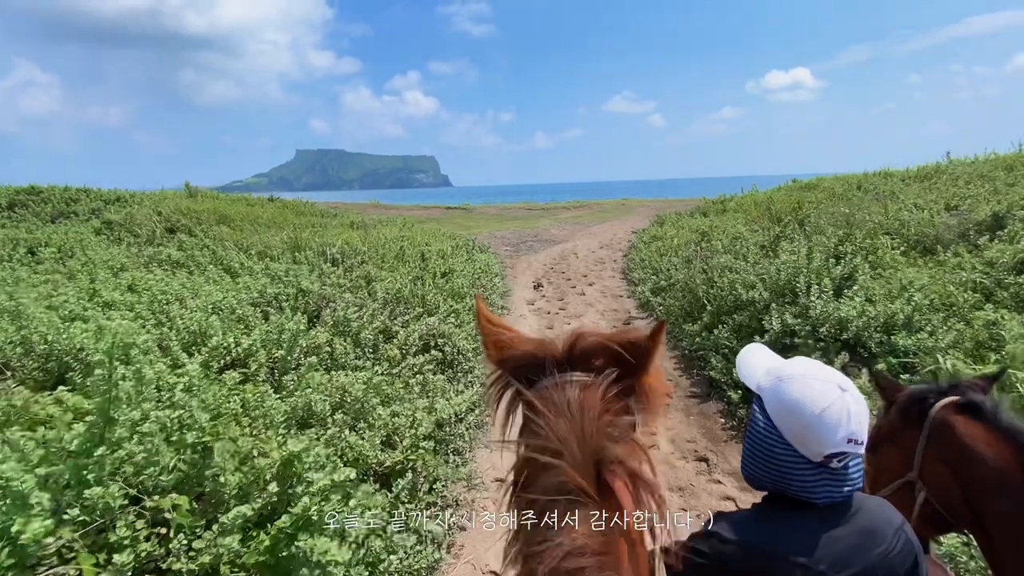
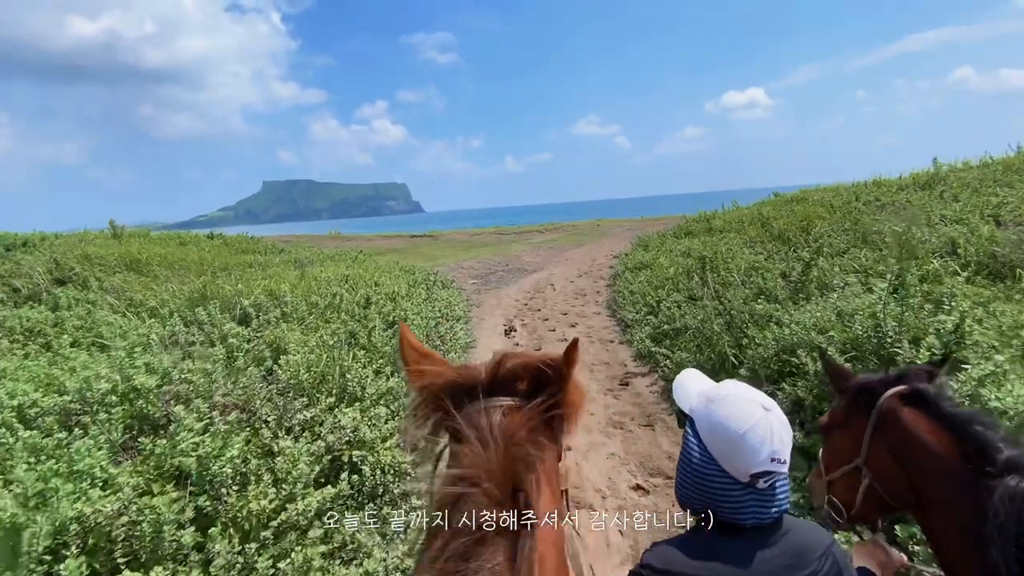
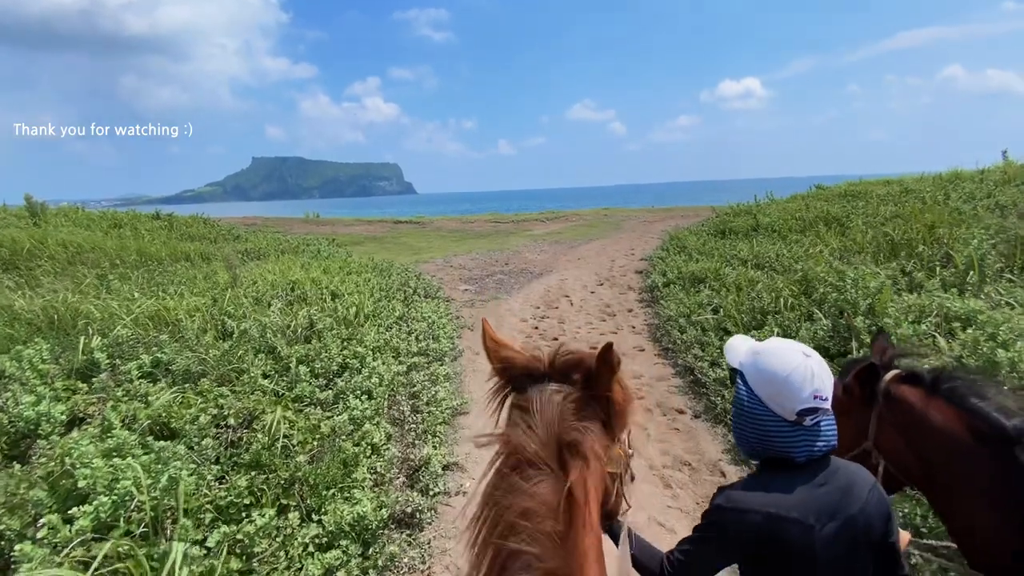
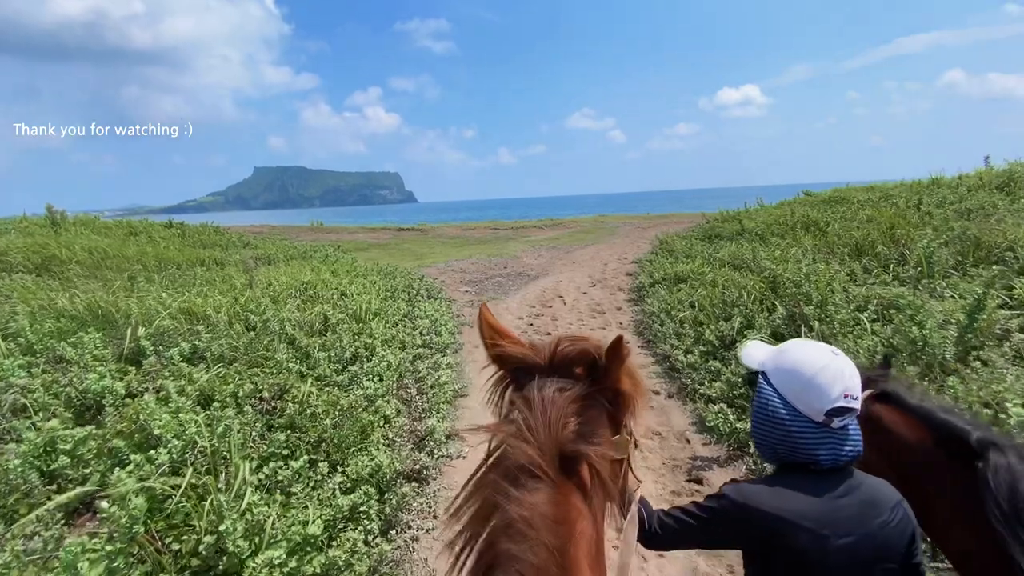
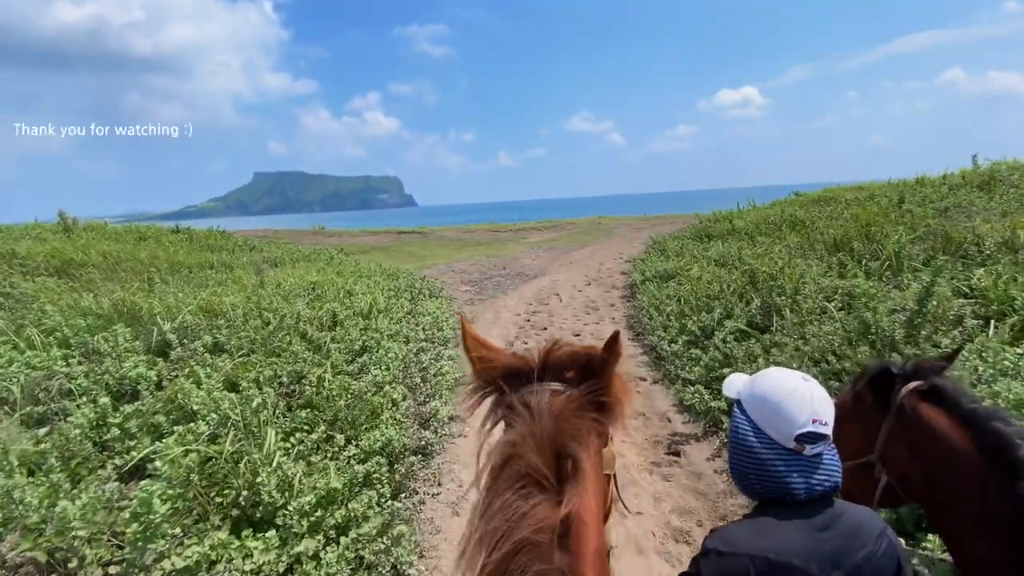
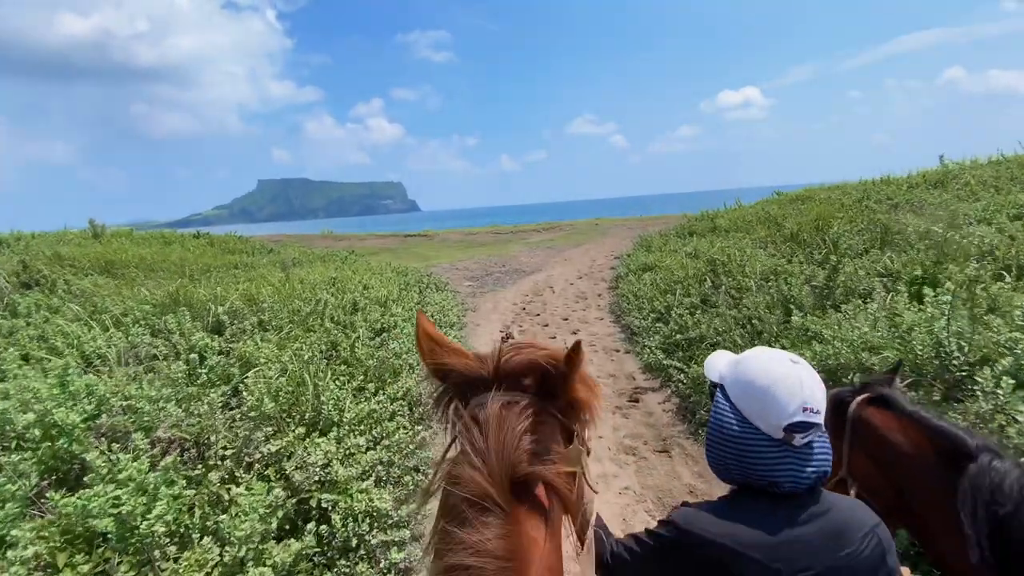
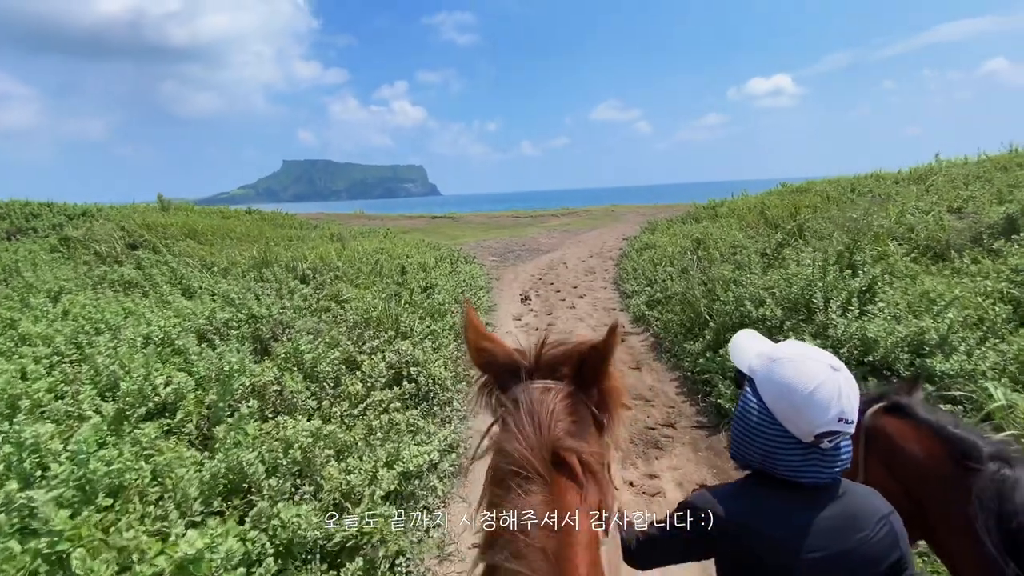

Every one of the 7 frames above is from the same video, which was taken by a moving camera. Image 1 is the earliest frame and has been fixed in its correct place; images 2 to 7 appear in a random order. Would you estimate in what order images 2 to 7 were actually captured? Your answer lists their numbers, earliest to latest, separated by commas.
7, 2, 6, 5, 4, 3
